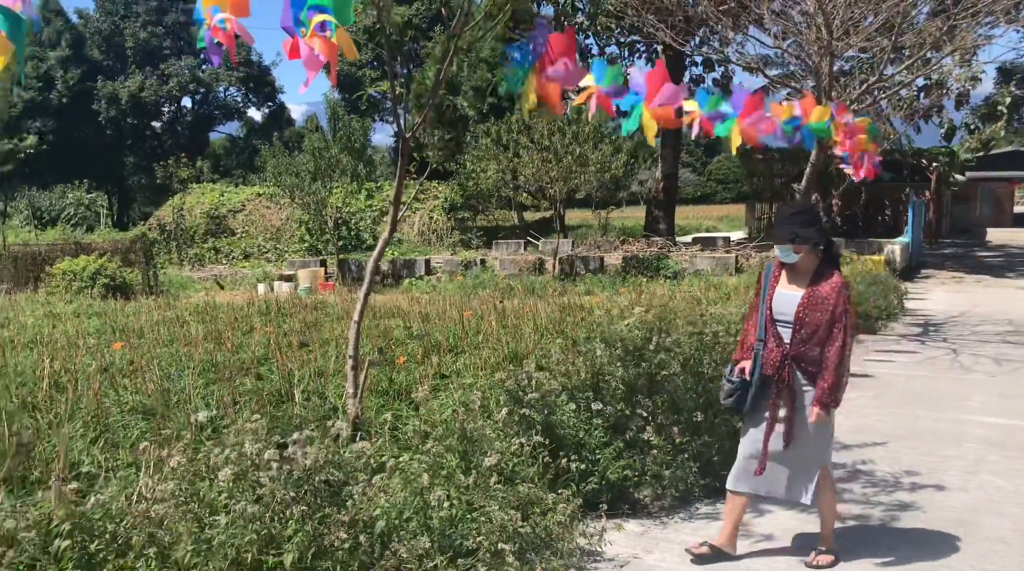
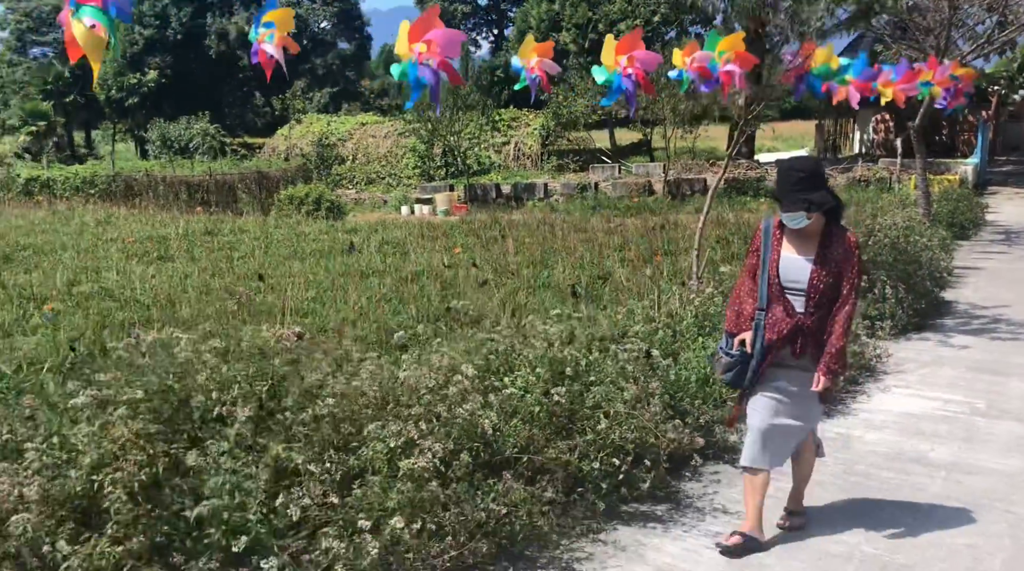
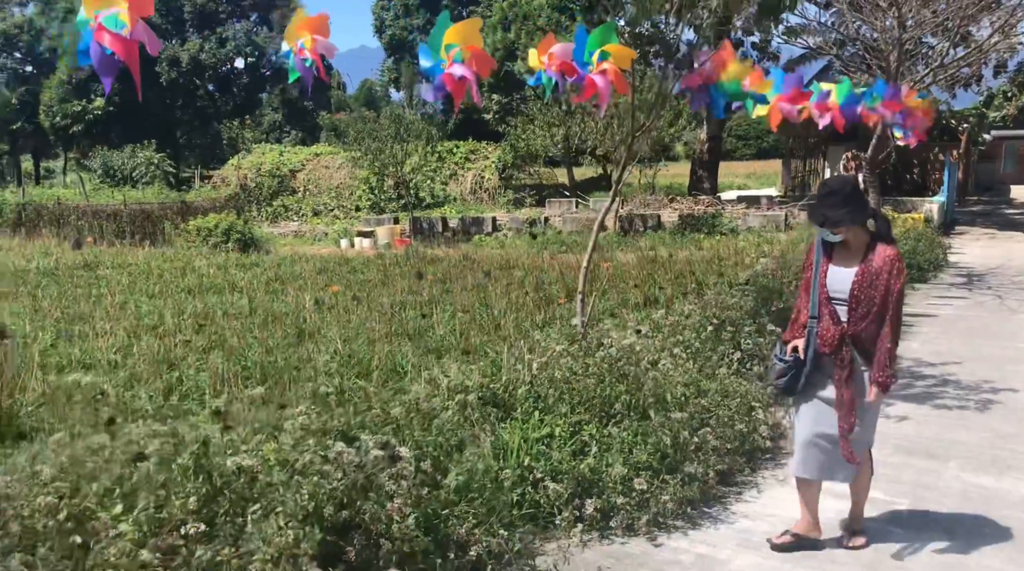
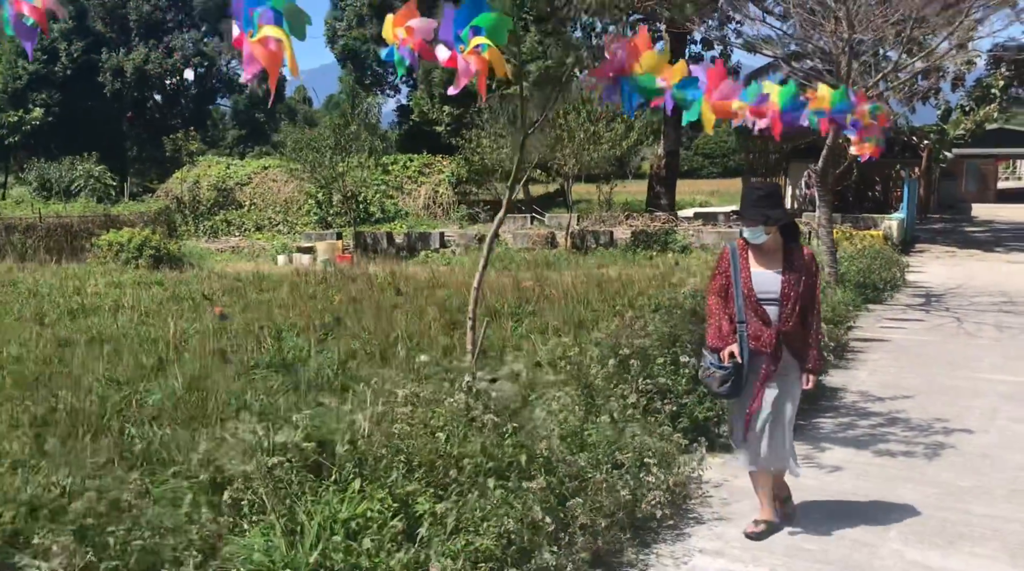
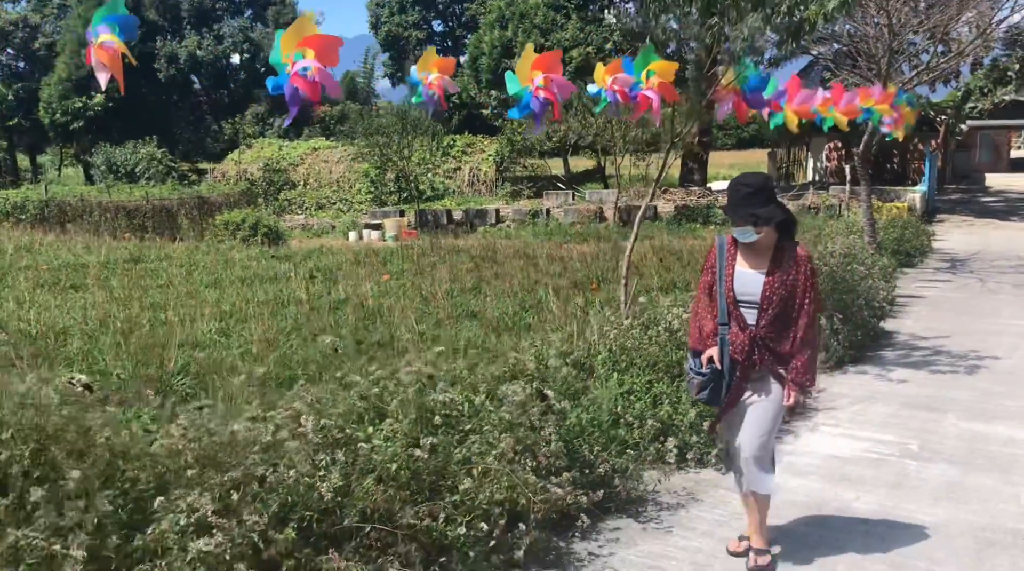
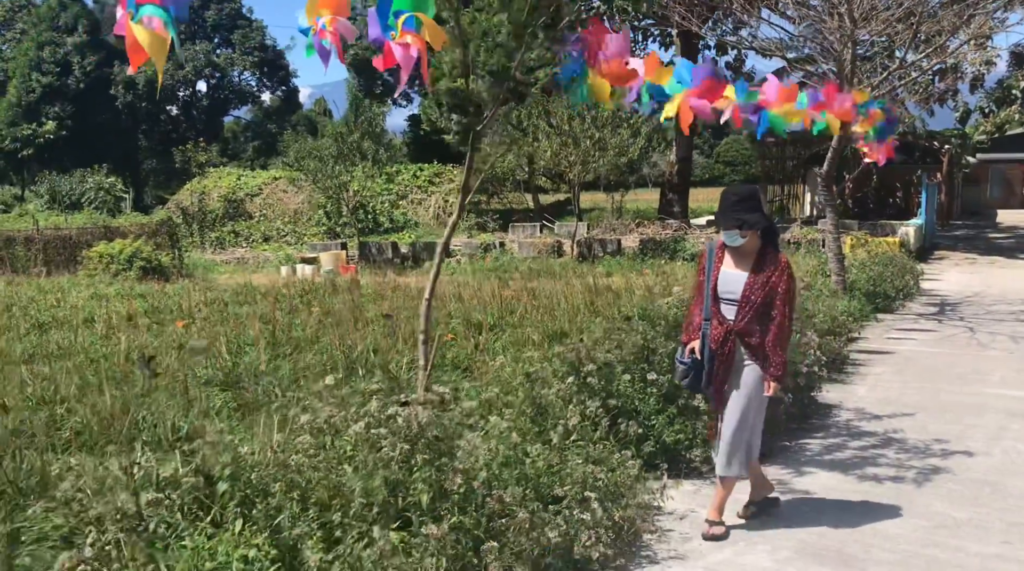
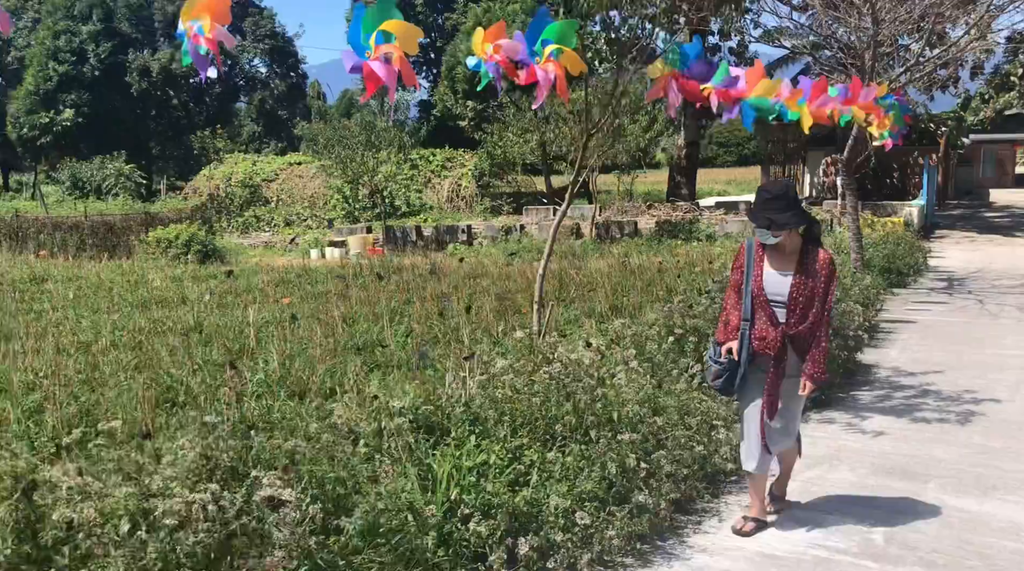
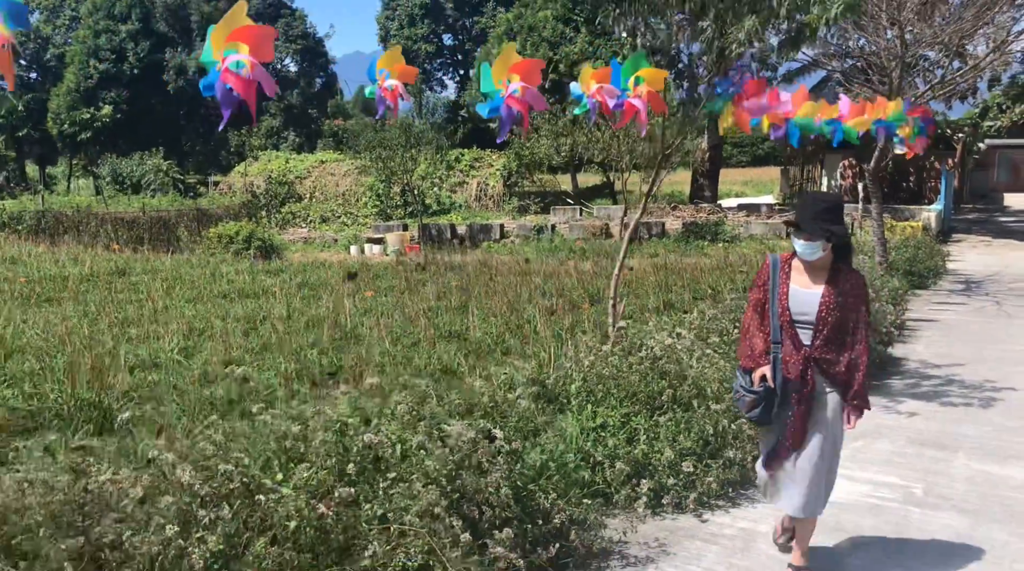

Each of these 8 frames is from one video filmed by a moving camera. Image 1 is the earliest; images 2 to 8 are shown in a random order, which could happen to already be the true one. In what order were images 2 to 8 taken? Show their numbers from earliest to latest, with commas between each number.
6, 4, 7, 3, 8, 5, 2
